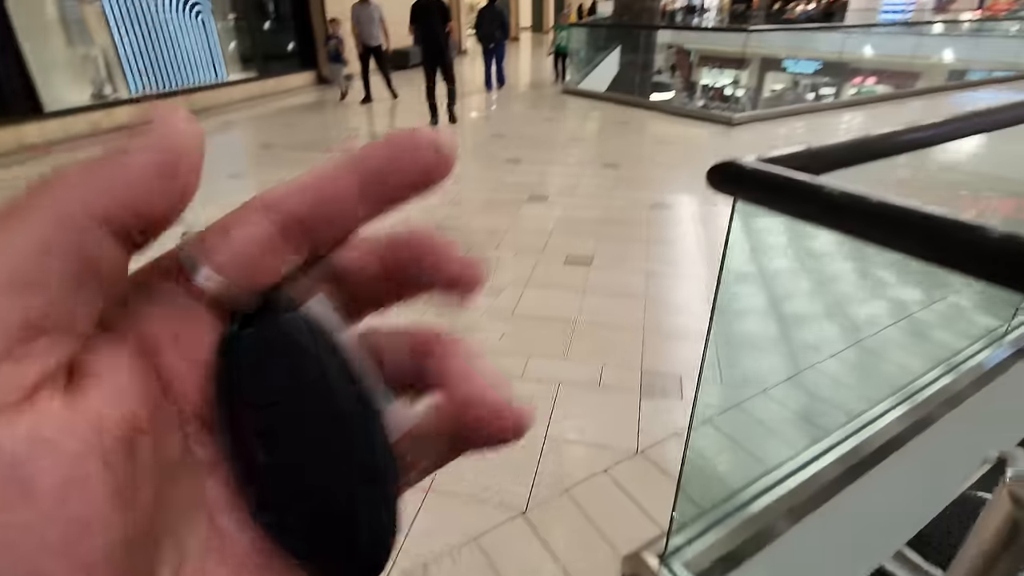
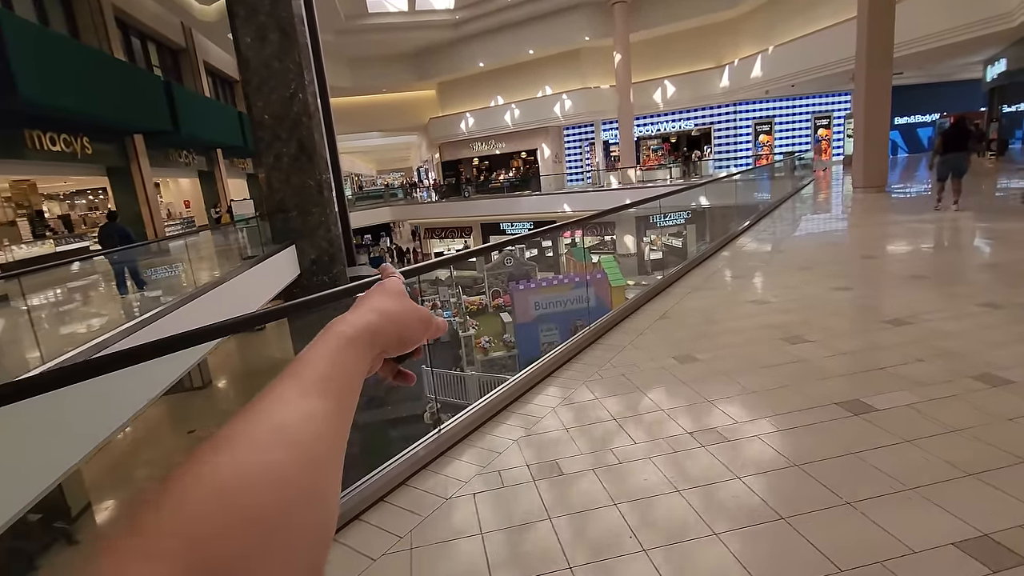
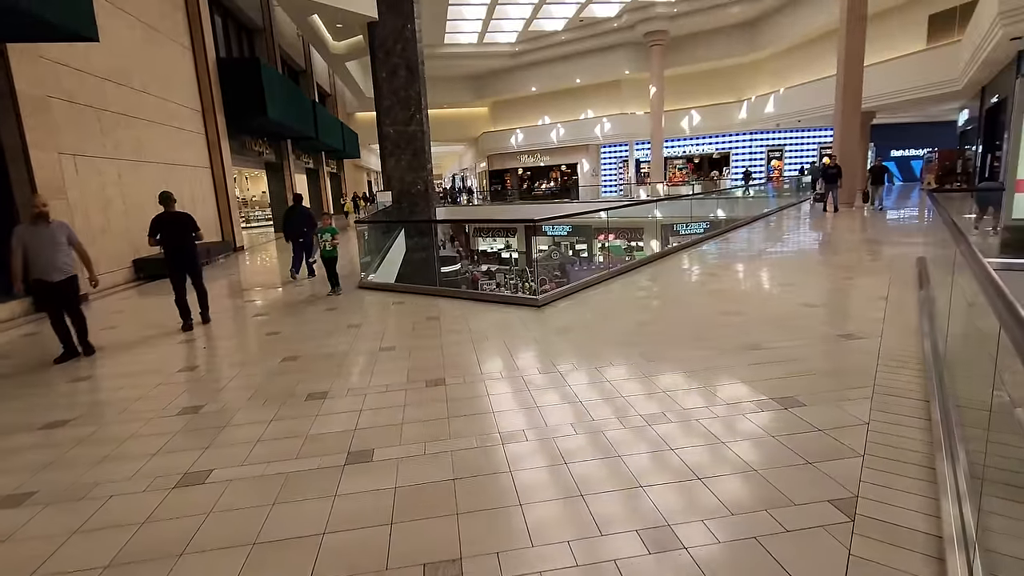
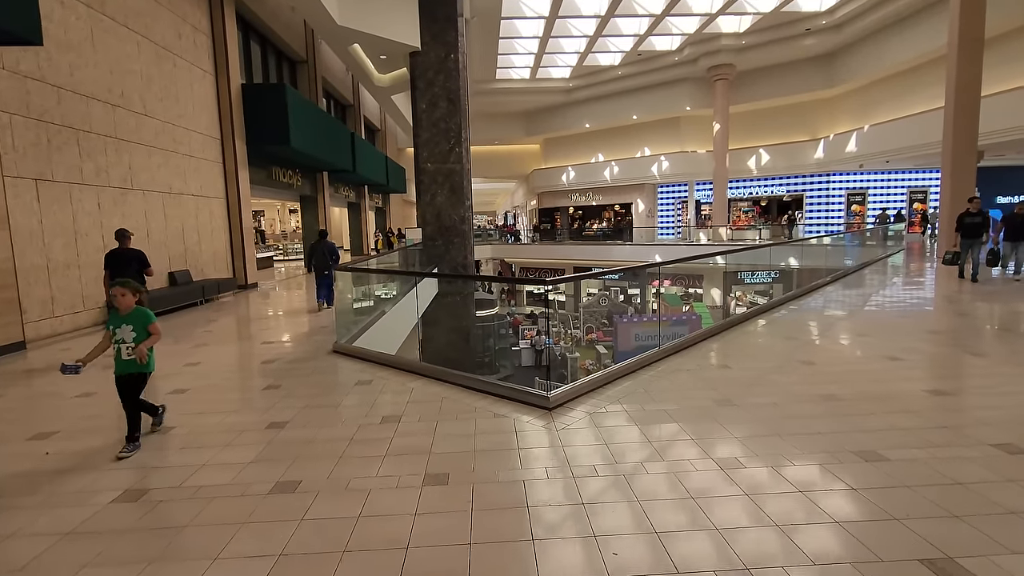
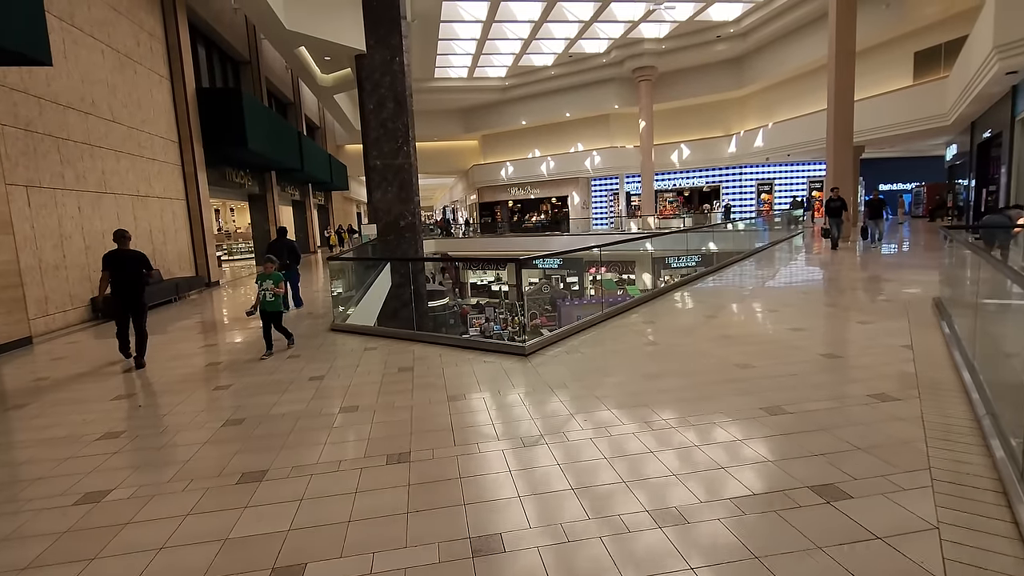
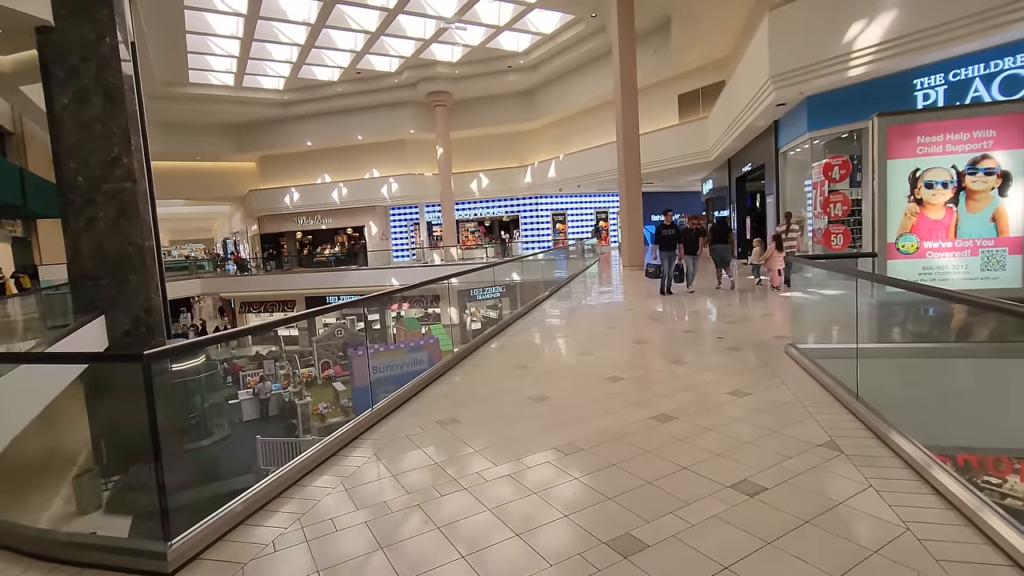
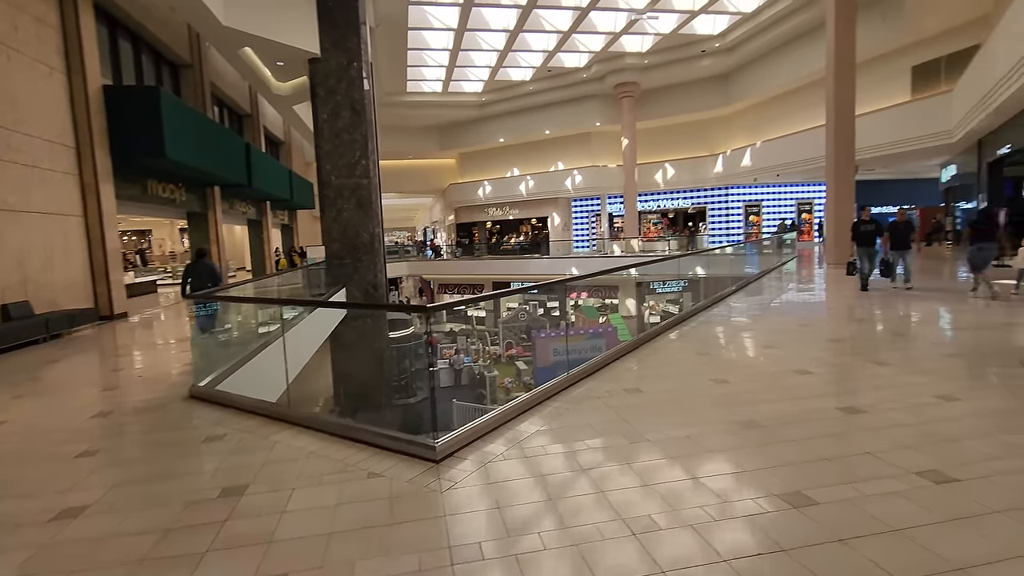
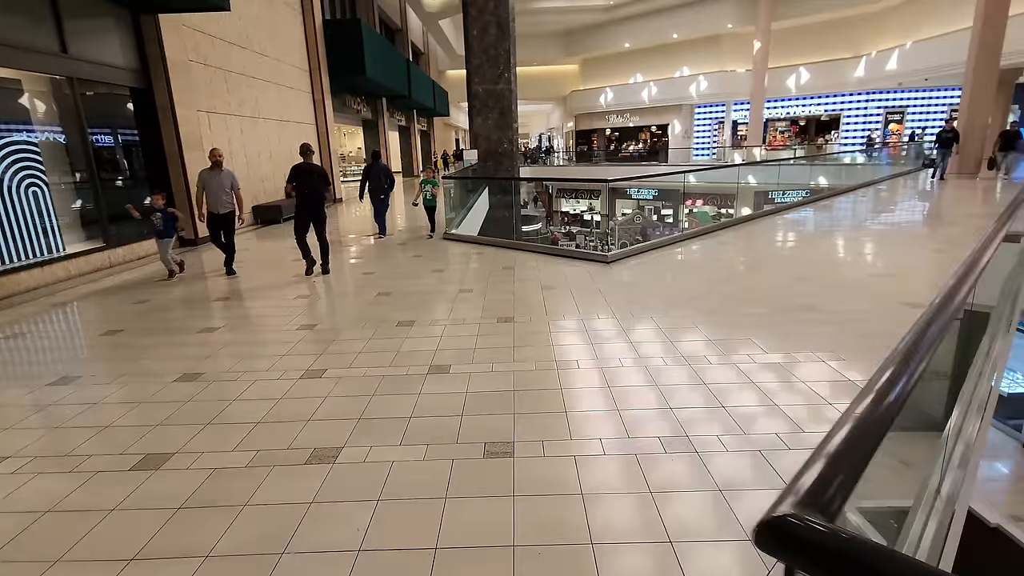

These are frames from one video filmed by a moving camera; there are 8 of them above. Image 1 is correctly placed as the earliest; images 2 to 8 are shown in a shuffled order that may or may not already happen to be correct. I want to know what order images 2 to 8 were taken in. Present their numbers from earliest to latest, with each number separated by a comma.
8, 3, 5, 4, 7, 6, 2
